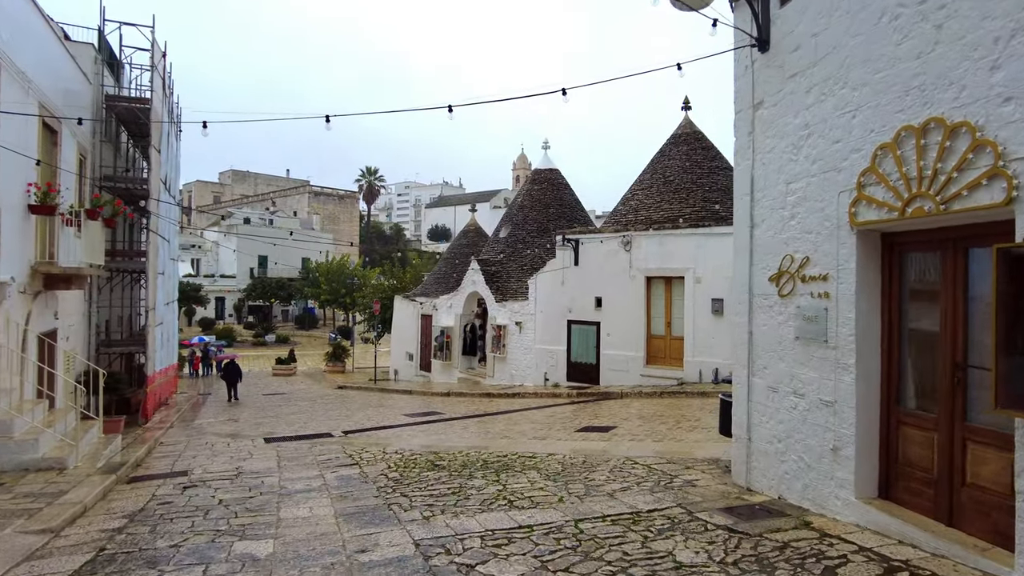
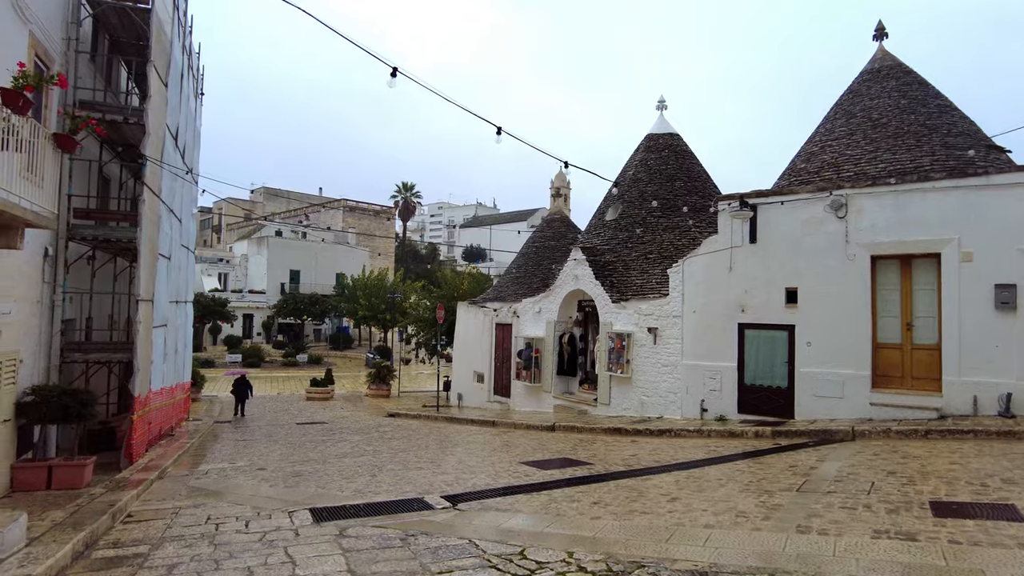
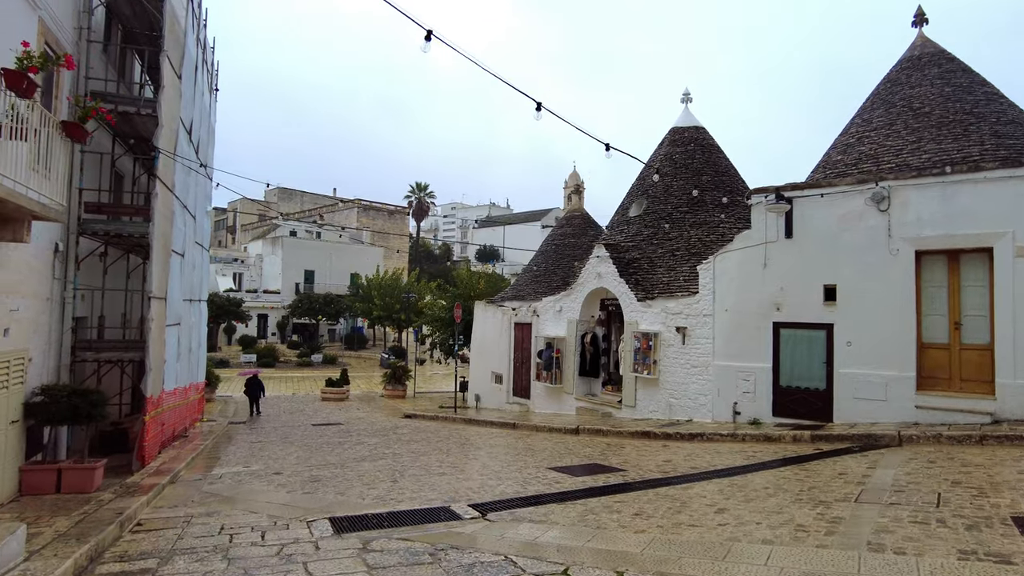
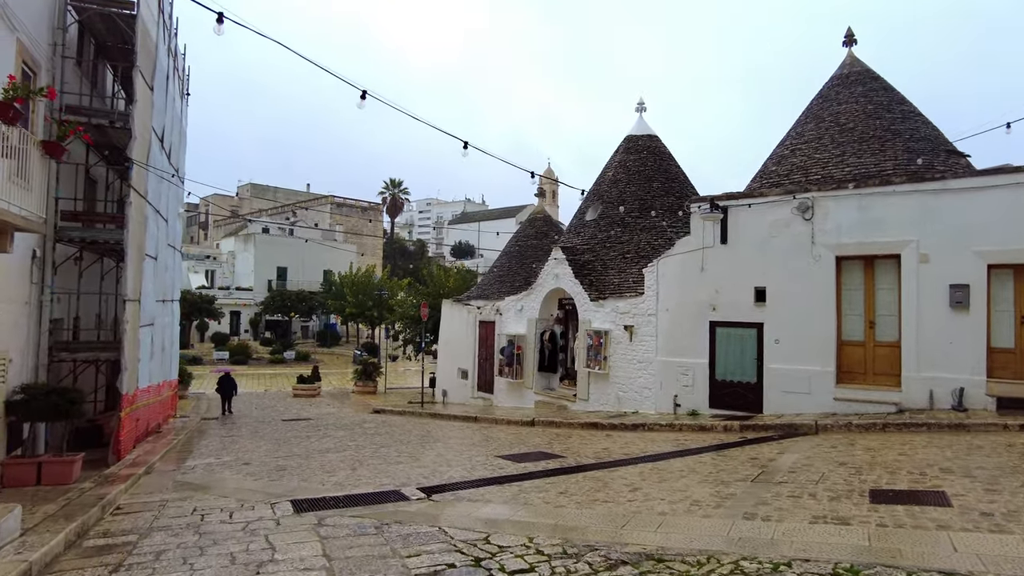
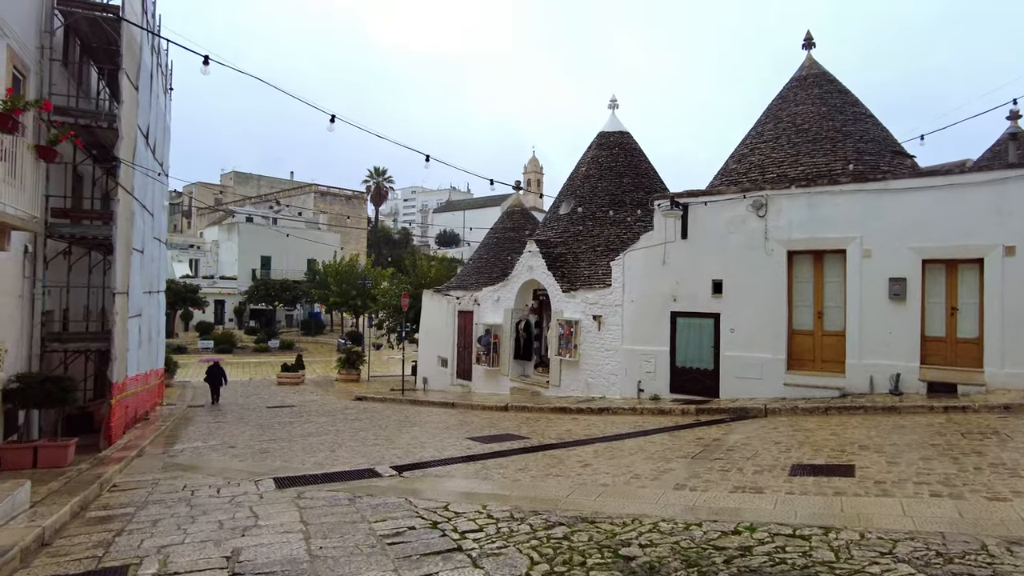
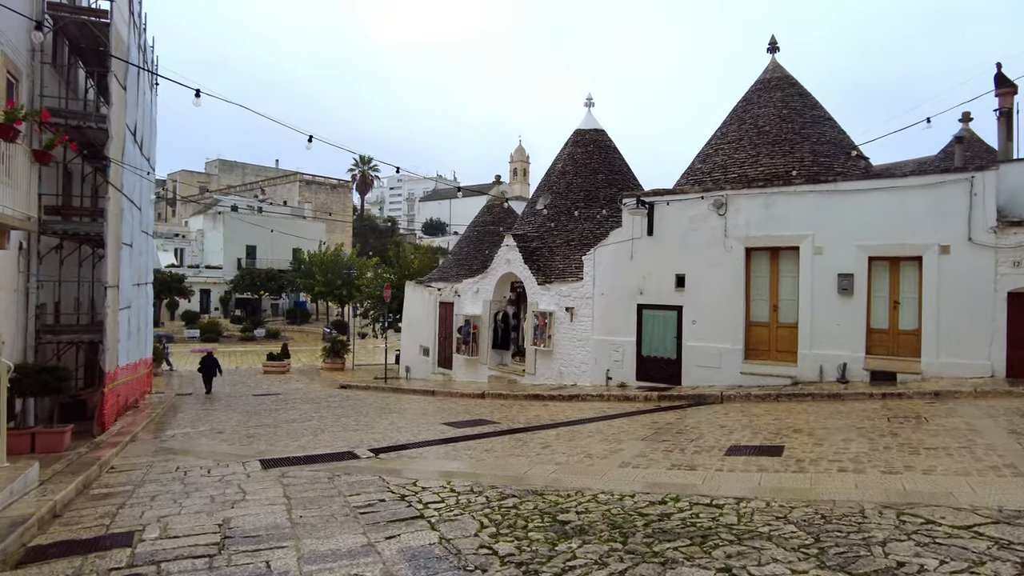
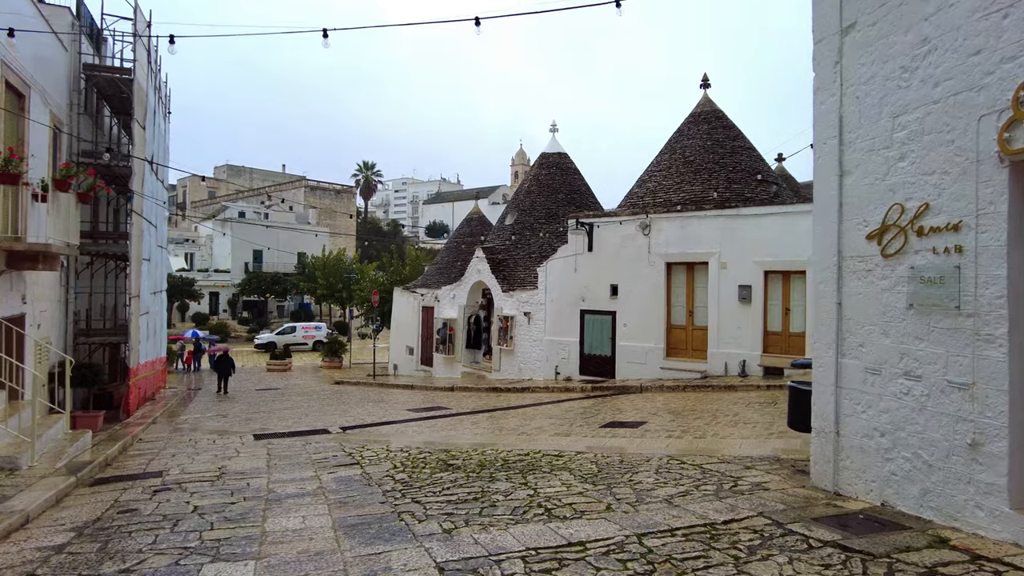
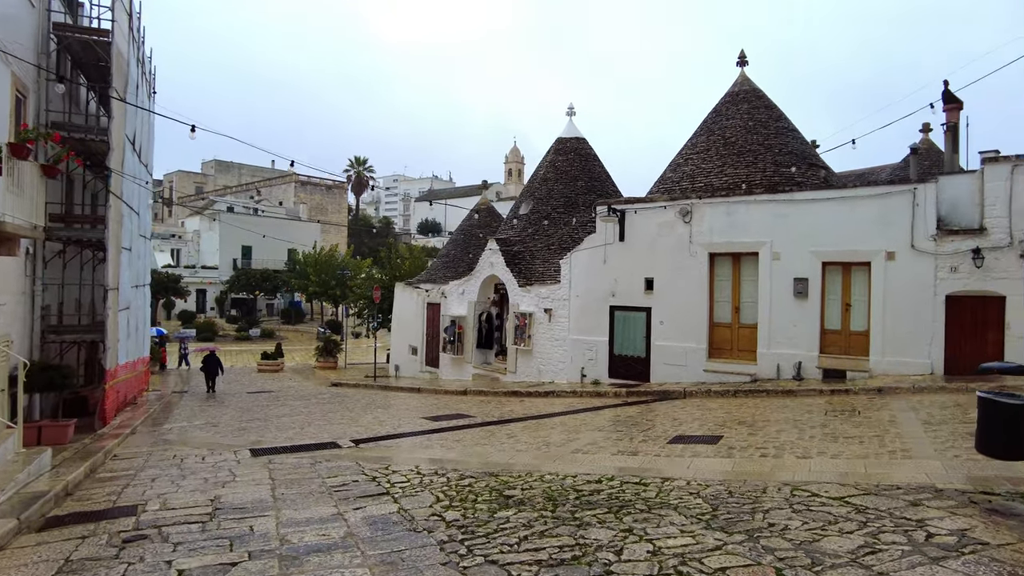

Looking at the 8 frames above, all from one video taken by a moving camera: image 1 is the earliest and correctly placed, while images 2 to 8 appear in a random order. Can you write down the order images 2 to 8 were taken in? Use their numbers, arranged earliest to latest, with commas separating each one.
7, 8, 6, 5, 4, 2, 3
